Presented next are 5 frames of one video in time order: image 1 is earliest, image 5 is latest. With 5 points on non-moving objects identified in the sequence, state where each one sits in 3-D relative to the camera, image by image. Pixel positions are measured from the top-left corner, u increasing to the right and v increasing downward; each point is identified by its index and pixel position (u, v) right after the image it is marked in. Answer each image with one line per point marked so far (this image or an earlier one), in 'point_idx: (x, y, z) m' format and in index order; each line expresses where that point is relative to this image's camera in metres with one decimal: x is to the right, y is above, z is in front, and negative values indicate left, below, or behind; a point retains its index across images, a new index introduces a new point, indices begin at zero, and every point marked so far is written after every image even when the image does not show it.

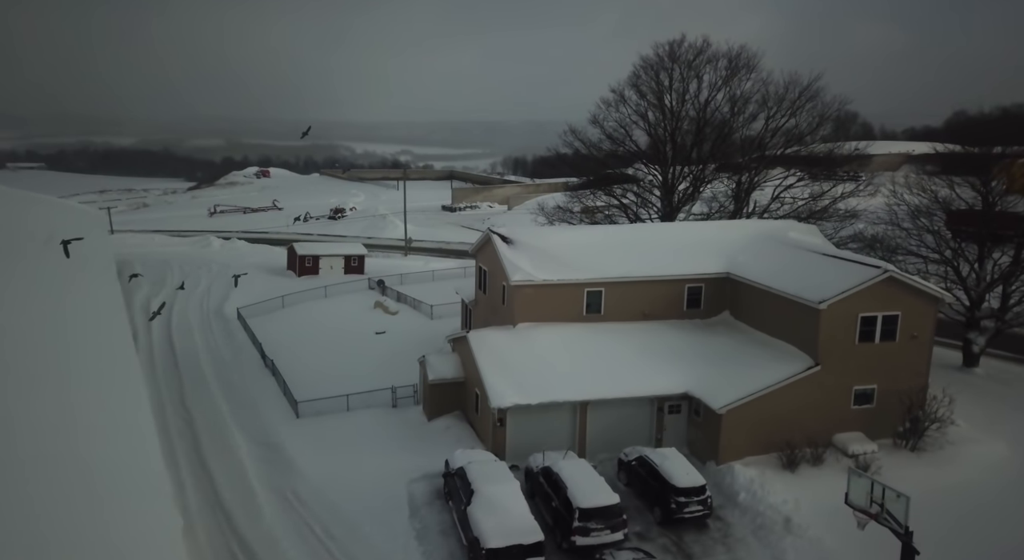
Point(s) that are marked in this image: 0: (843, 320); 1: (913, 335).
0: (+9.3, -1.1, +19.3) m
1: (+11.6, -1.6, +19.8) m
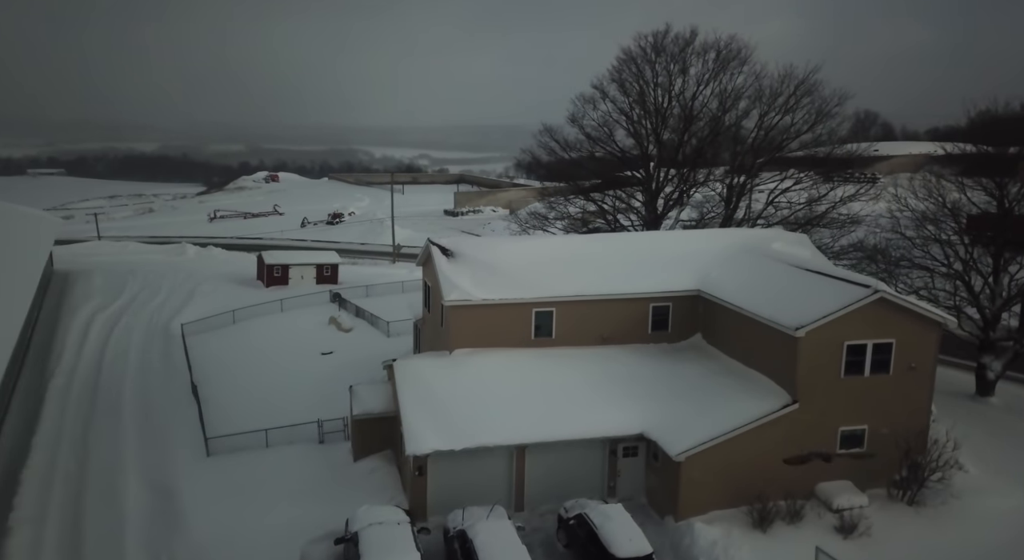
0: (+7.5, -1.6, +16.3) m
1: (+9.8, -2.1, +16.8) m
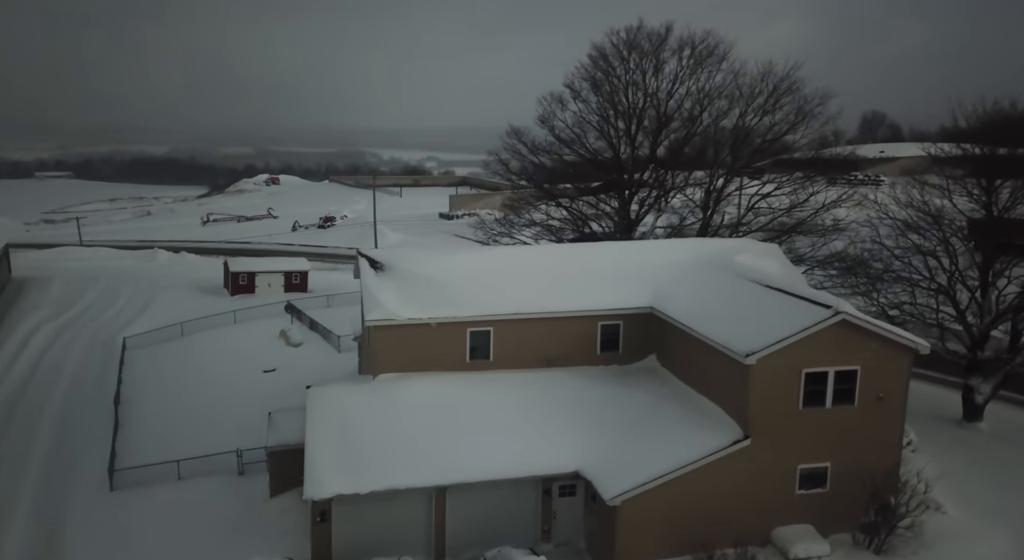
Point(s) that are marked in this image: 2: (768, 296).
0: (+5.7, -2.0, +14.5) m
1: (+8.0, -2.5, +15.0) m
2: (+6.1, -0.4, +16.3) m
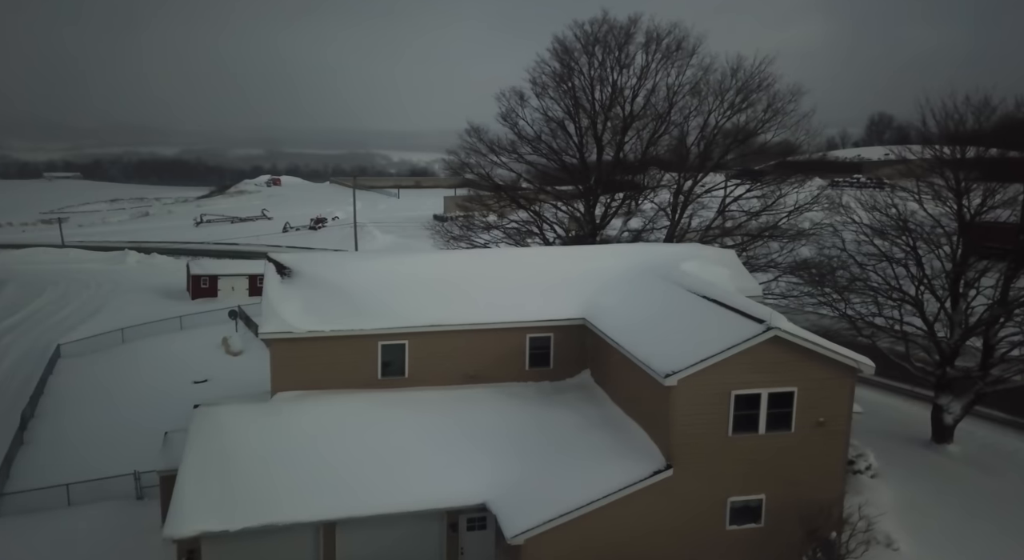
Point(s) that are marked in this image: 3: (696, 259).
0: (+3.7, -2.3, +13.0) m
1: (+6.0, -2.8, +13.4) m
2: (+4.1, -0.6, +14.8) m
3: (+5.1, +0.6, +18.7) m
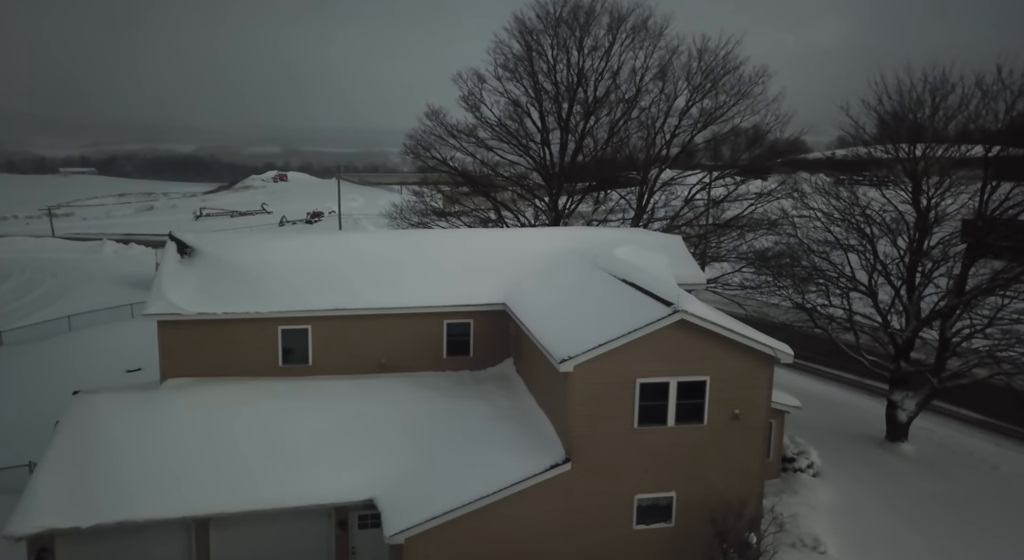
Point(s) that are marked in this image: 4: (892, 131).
0: (+1.7, -1.9, +11.9) m
1: (+4.0, -2.4, +12.3) m
2: (+2.1, -0.3, +13.7) m
3: (+3.2, +1.0, +17.6) m
4: (+10.1, +4.0, +18.2) m
